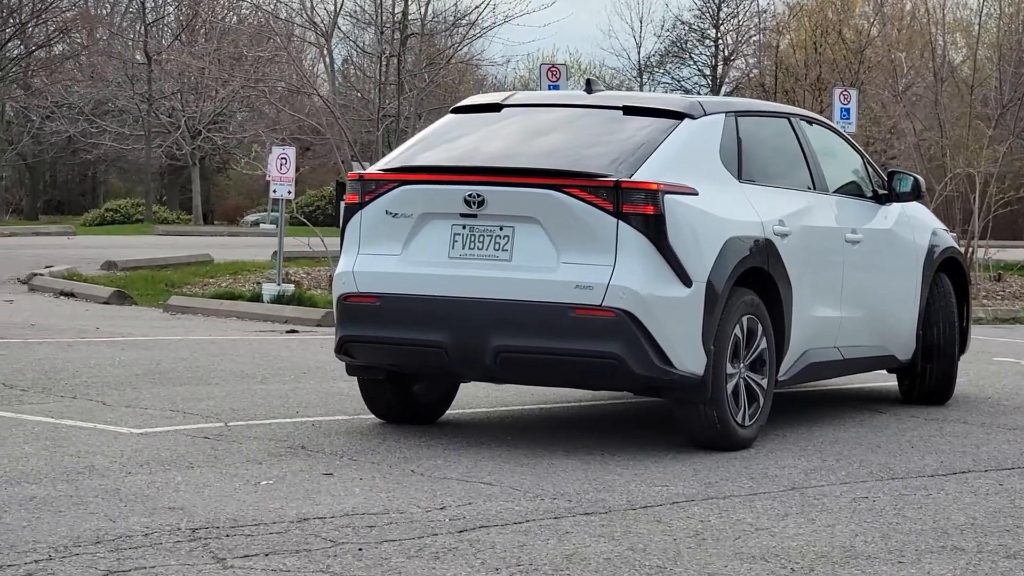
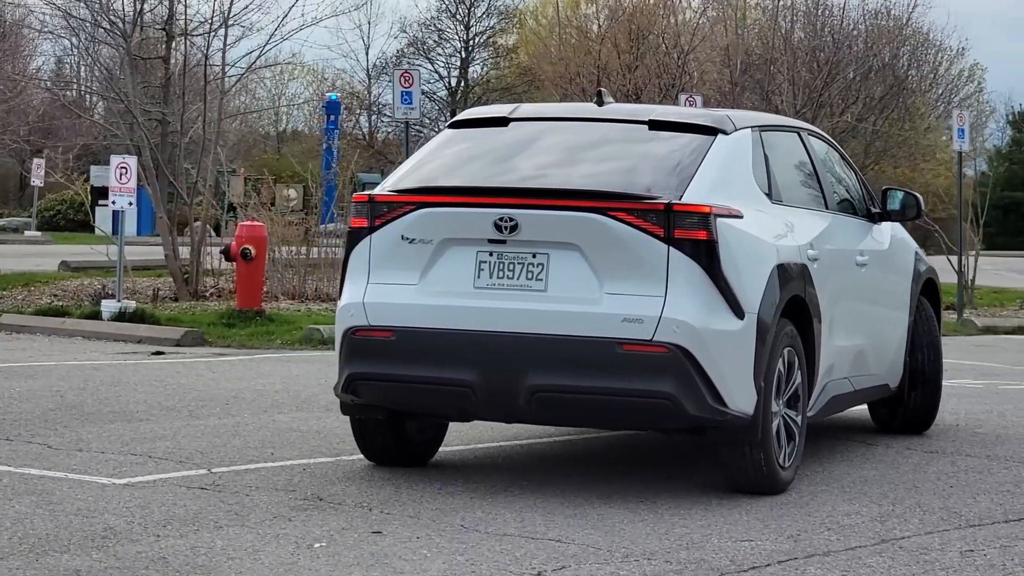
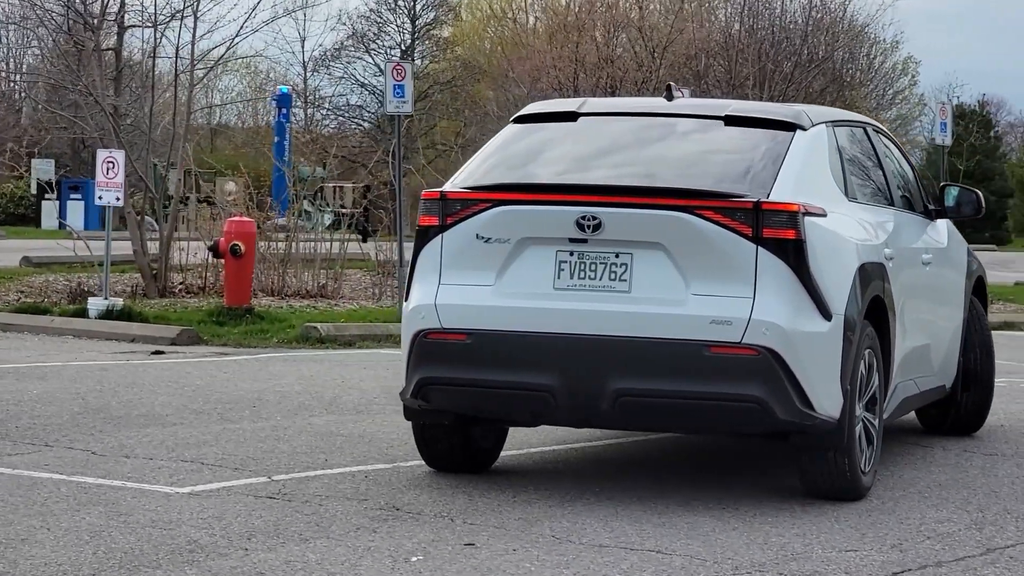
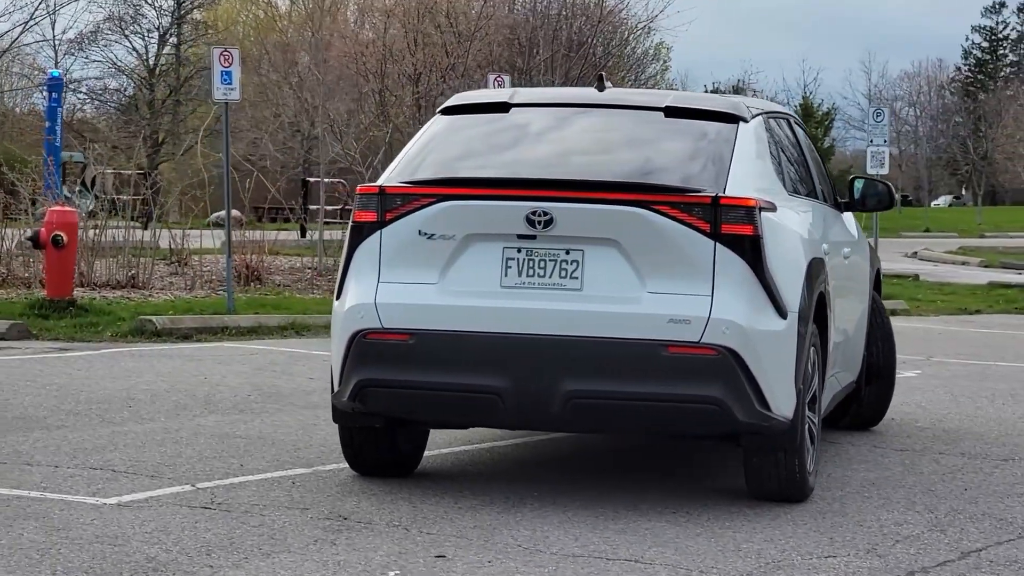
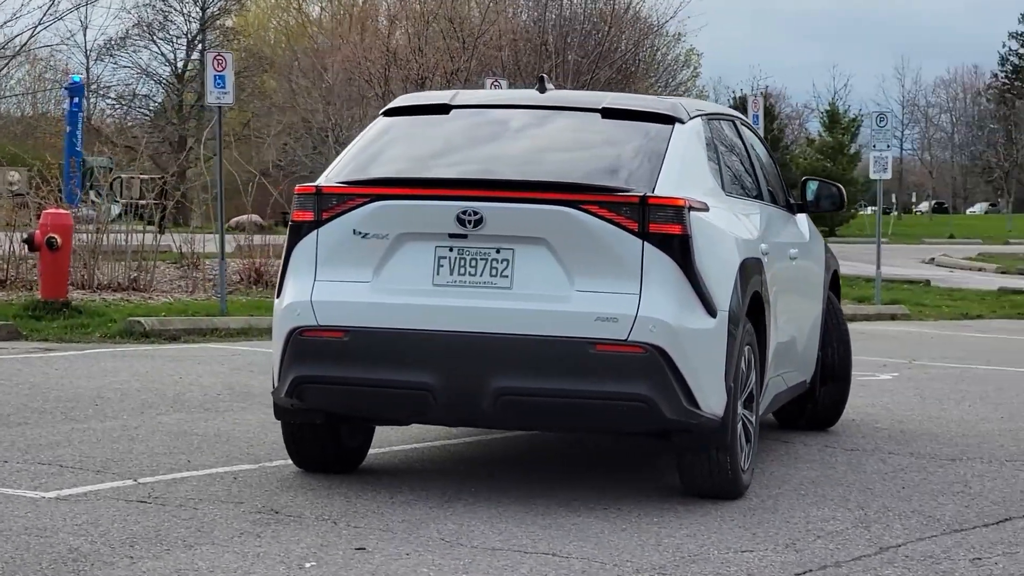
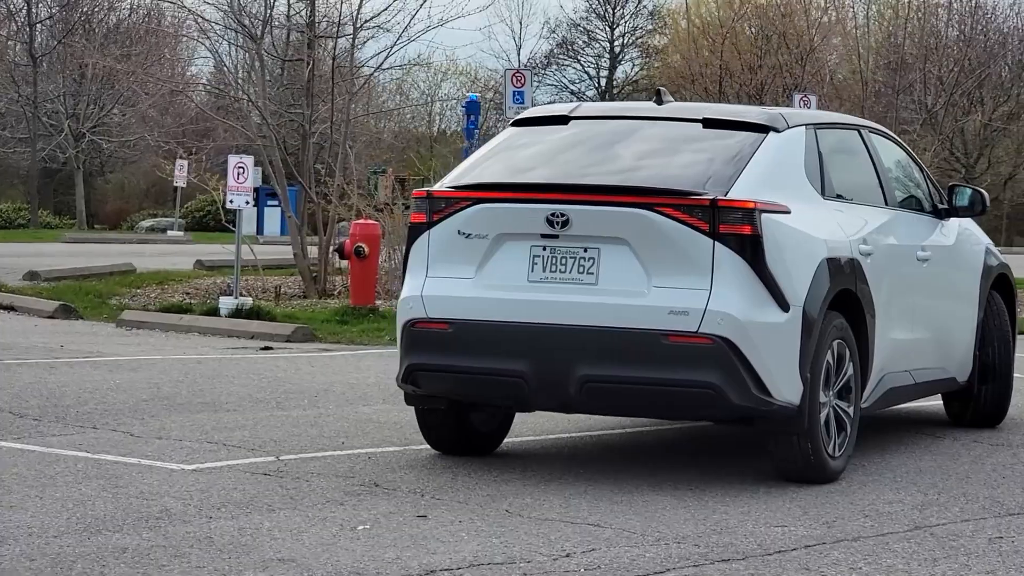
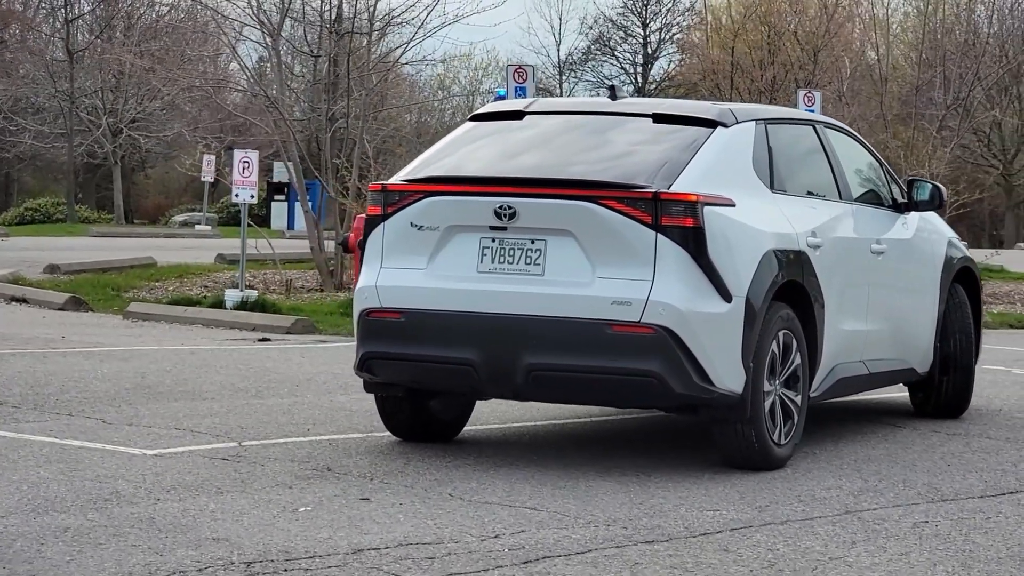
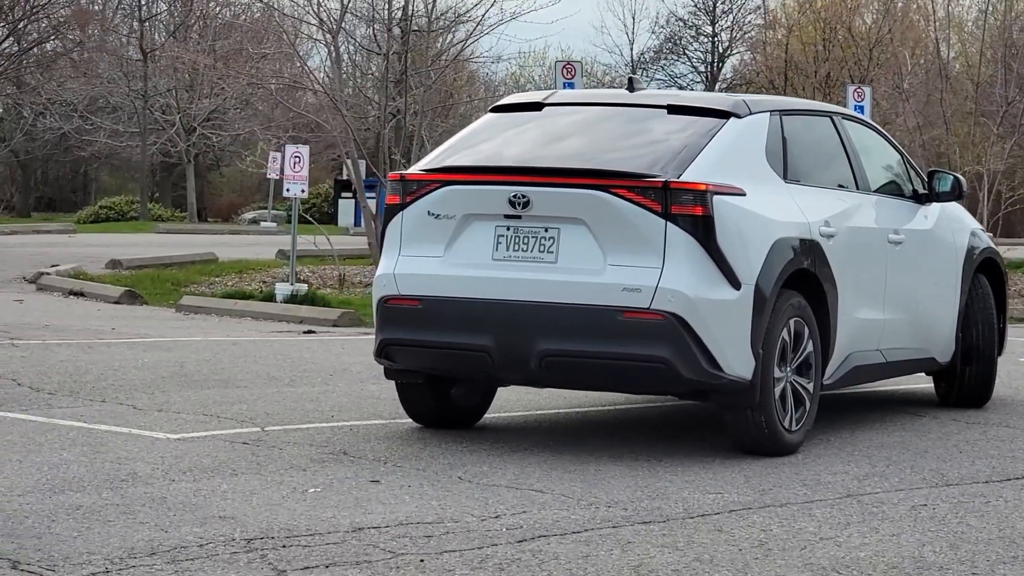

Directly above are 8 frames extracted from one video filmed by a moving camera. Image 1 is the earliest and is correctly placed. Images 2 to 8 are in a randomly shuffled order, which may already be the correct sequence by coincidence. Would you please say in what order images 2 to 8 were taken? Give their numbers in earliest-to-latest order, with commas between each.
8, 7, 6, 2, 3, 5, 4
